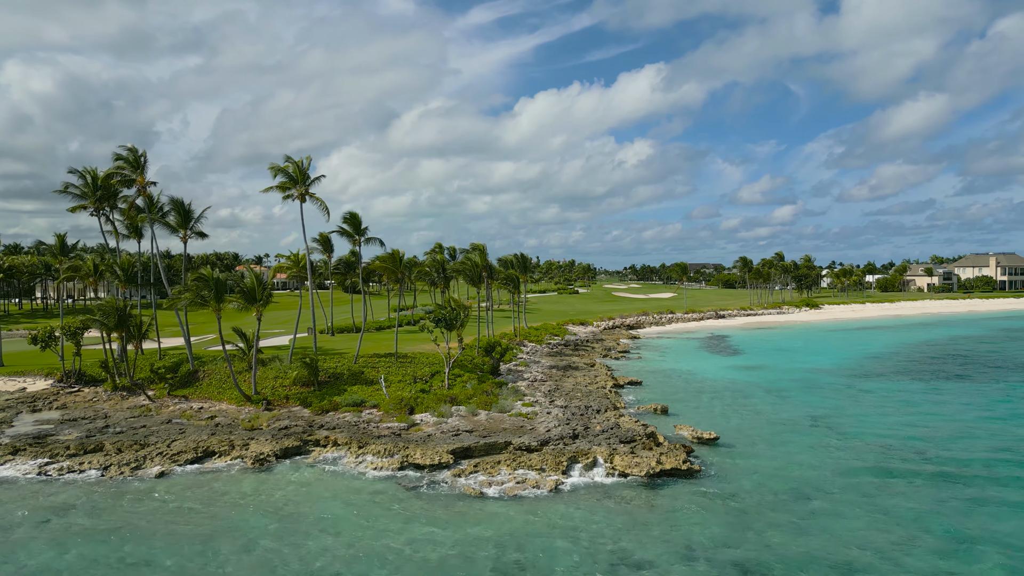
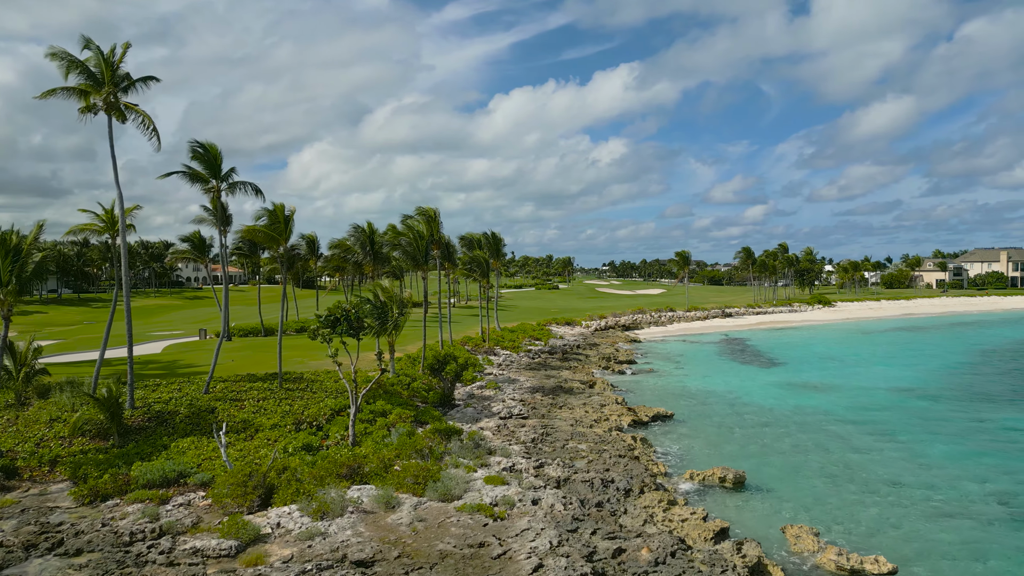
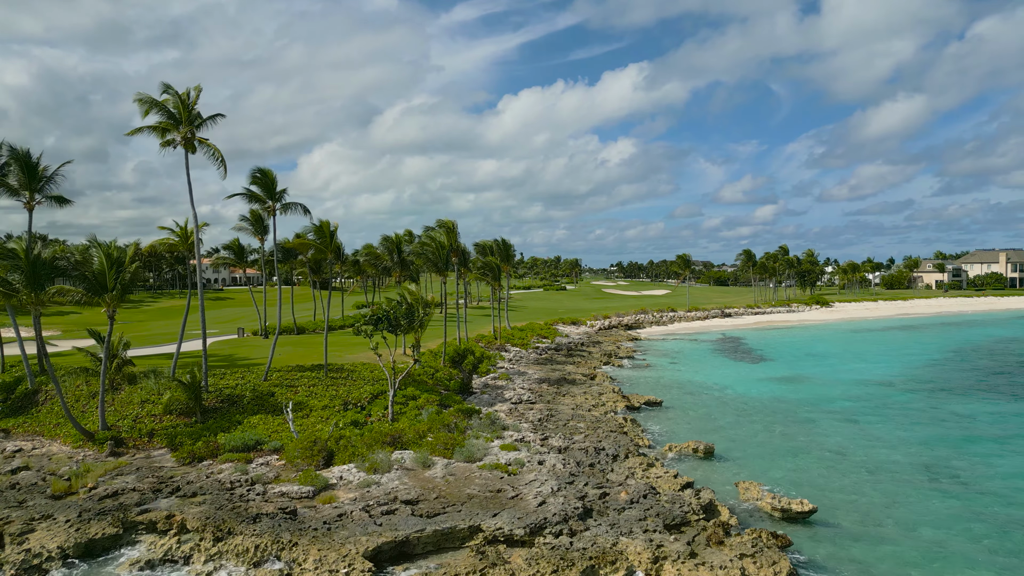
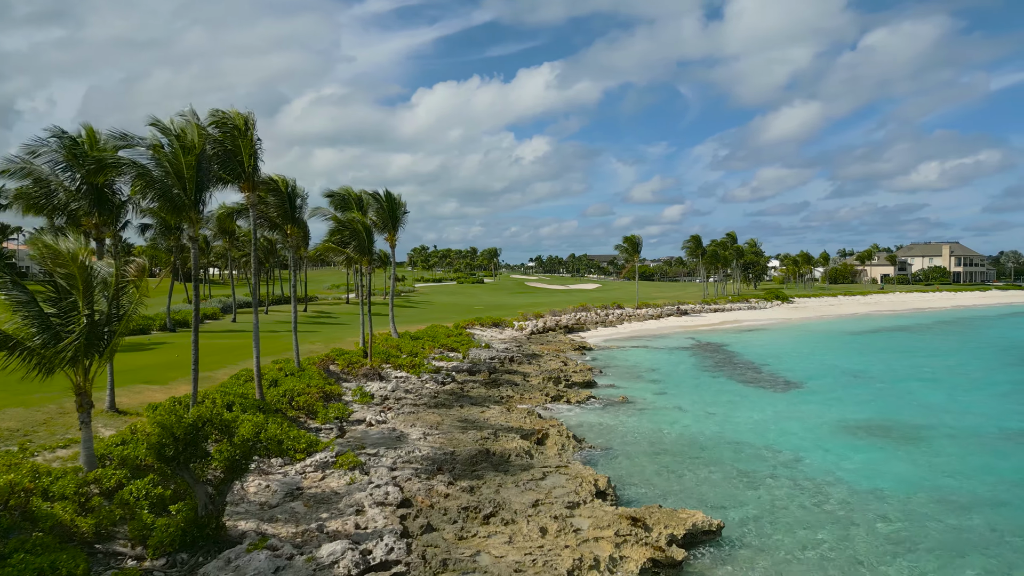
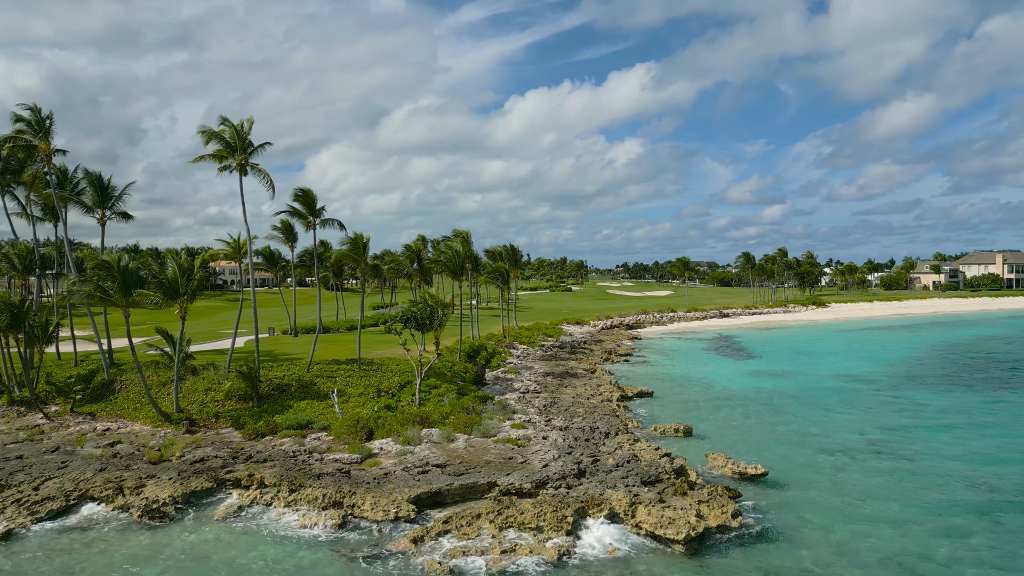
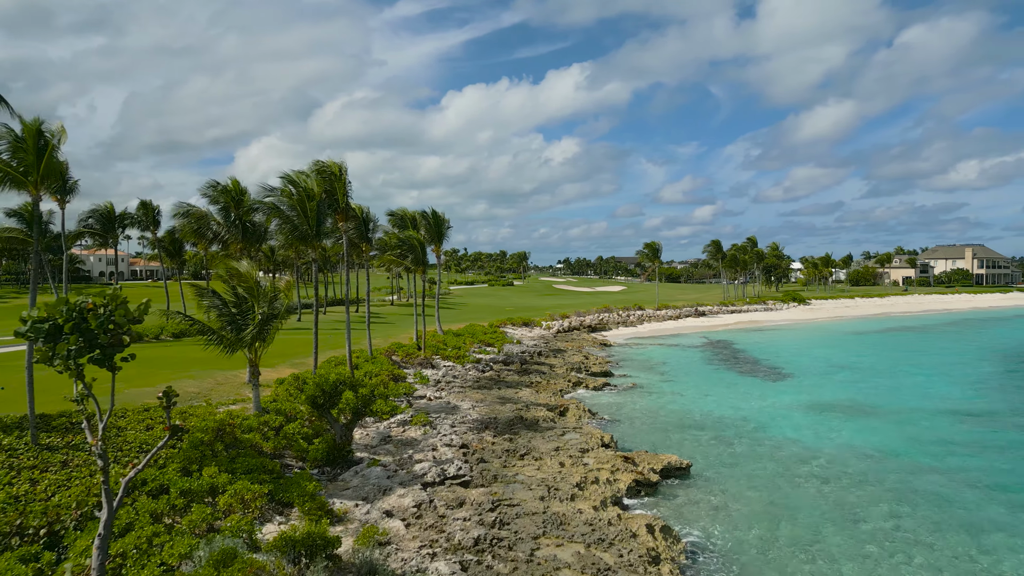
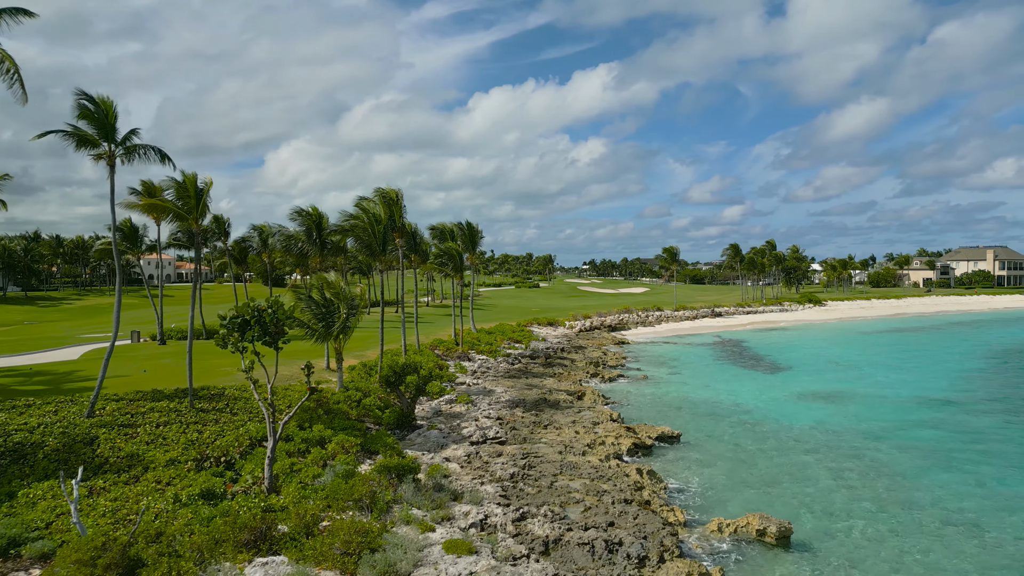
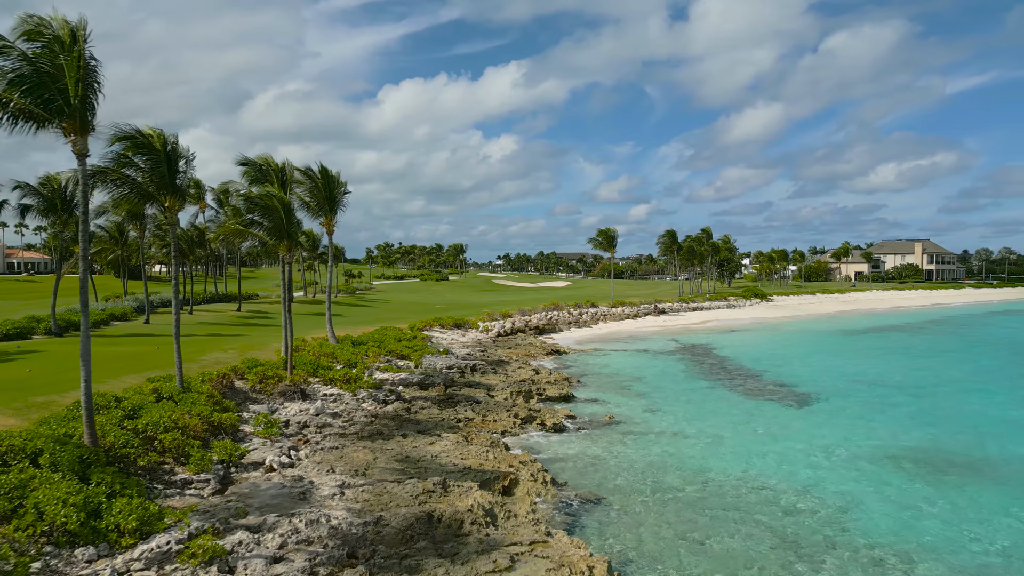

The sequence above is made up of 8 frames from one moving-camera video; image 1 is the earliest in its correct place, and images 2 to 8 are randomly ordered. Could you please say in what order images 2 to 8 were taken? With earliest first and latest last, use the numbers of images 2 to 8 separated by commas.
5, 3, 2, 7, 6, 4, 8
